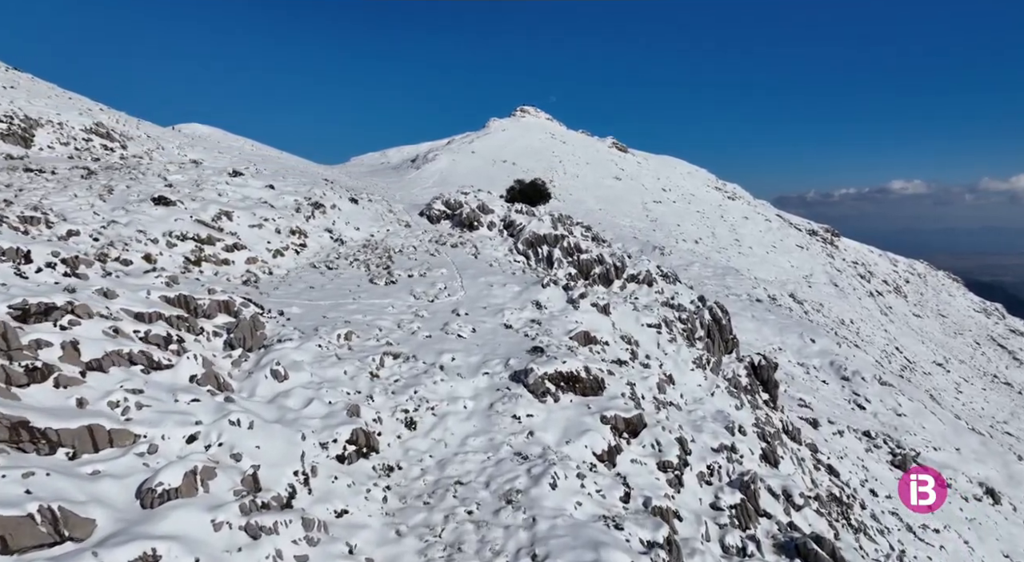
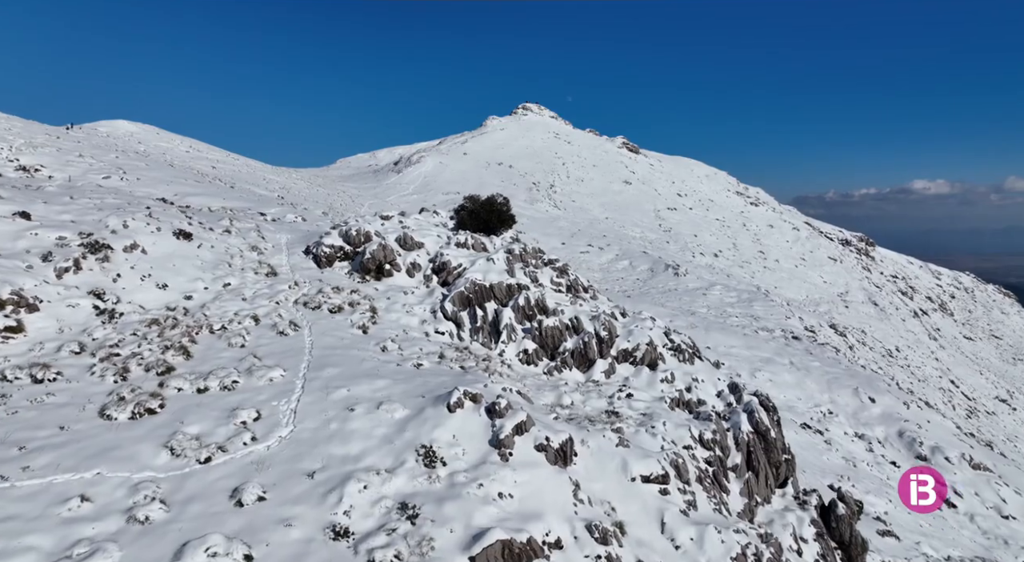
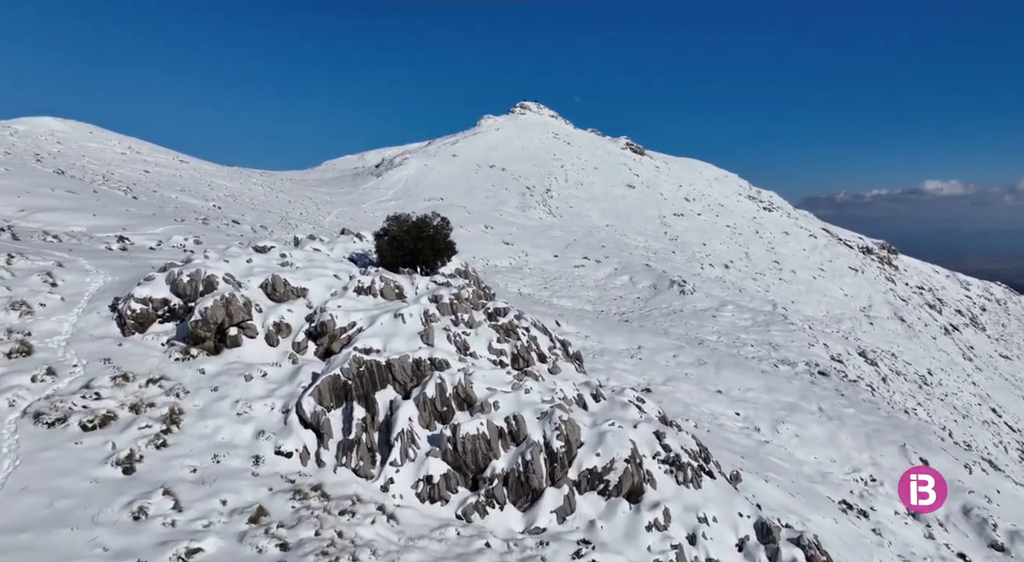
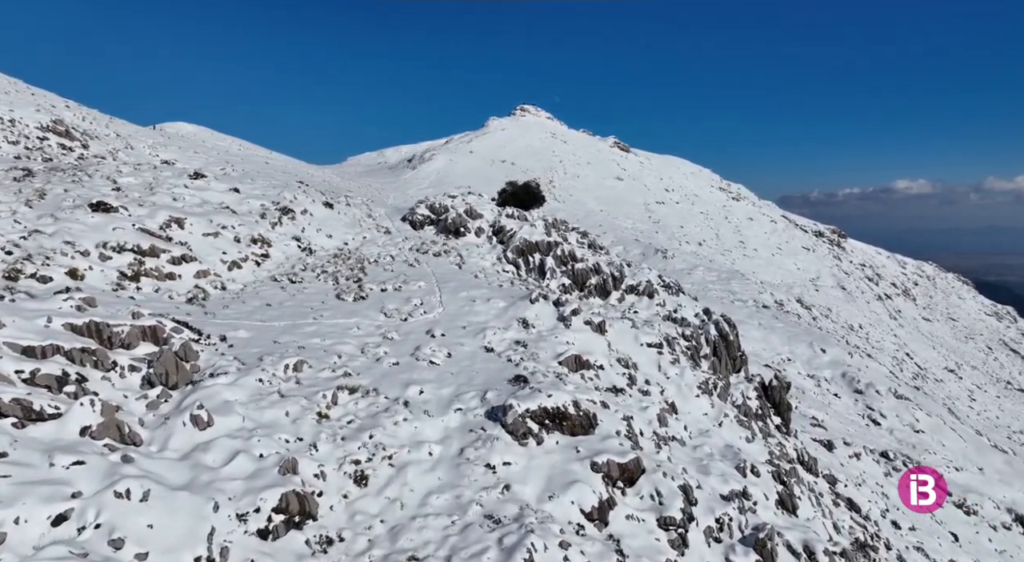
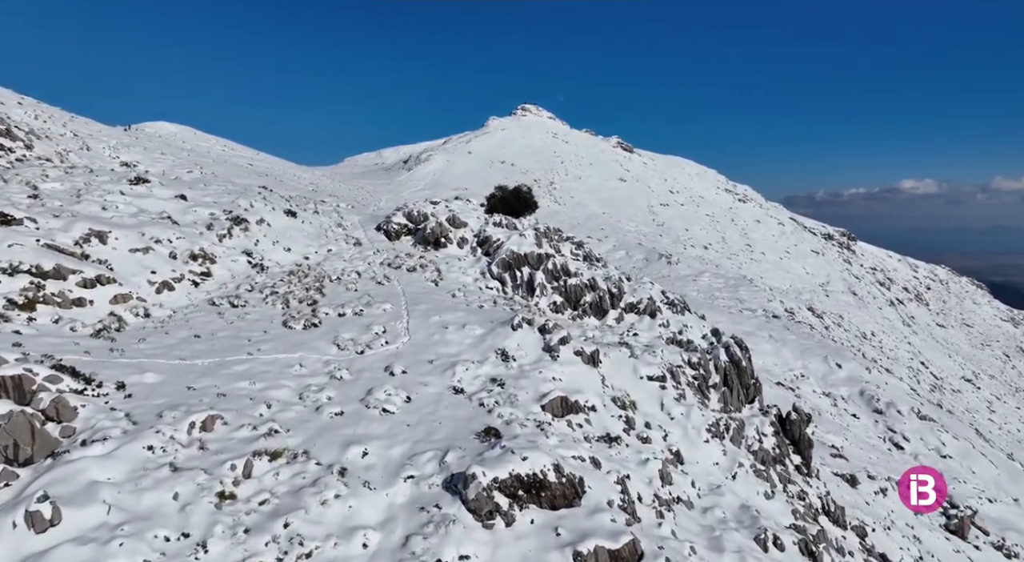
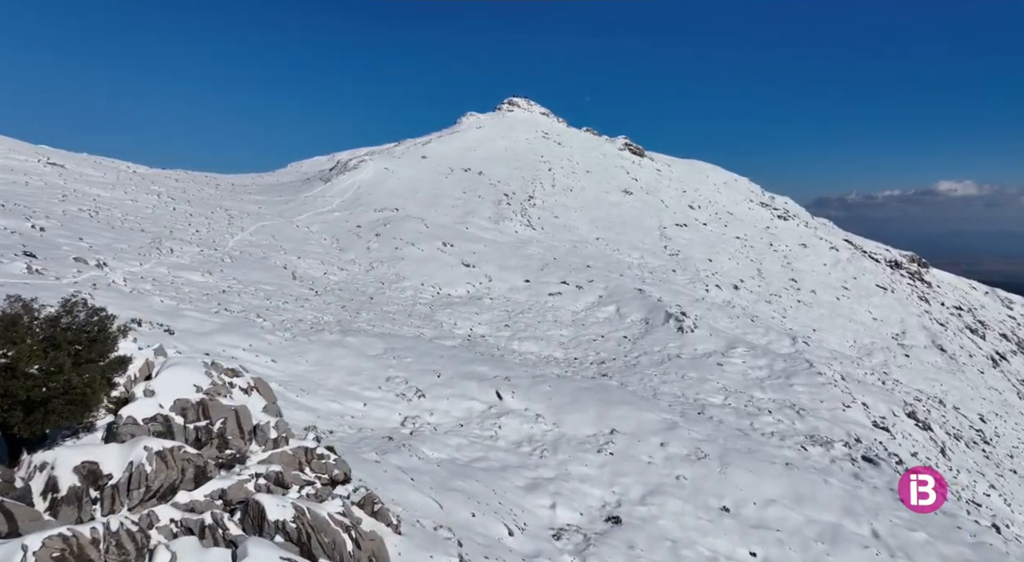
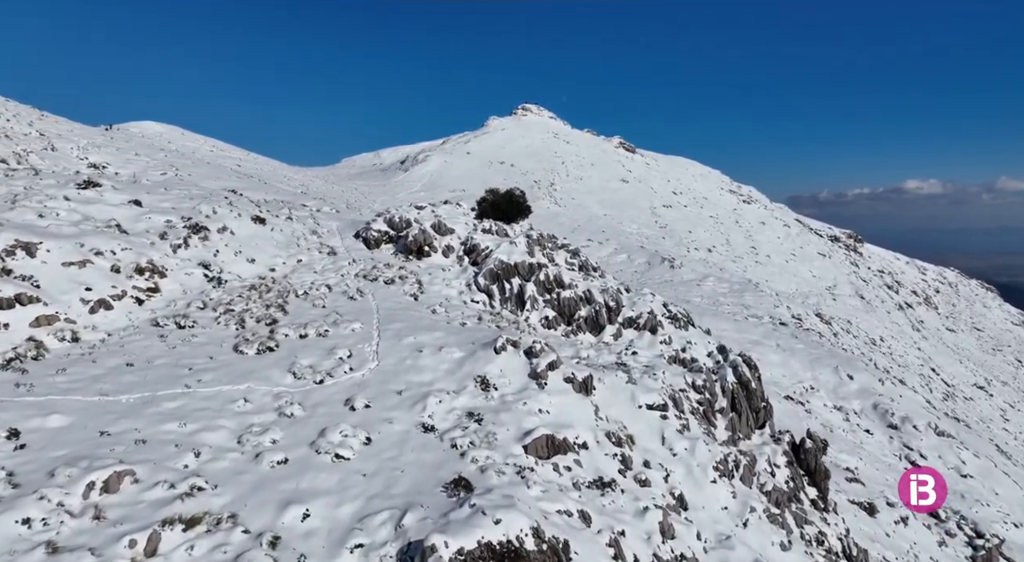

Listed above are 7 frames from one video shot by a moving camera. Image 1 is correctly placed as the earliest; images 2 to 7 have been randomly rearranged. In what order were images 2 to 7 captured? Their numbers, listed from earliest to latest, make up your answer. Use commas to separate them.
4, 5, 7, 2, 3, 6
